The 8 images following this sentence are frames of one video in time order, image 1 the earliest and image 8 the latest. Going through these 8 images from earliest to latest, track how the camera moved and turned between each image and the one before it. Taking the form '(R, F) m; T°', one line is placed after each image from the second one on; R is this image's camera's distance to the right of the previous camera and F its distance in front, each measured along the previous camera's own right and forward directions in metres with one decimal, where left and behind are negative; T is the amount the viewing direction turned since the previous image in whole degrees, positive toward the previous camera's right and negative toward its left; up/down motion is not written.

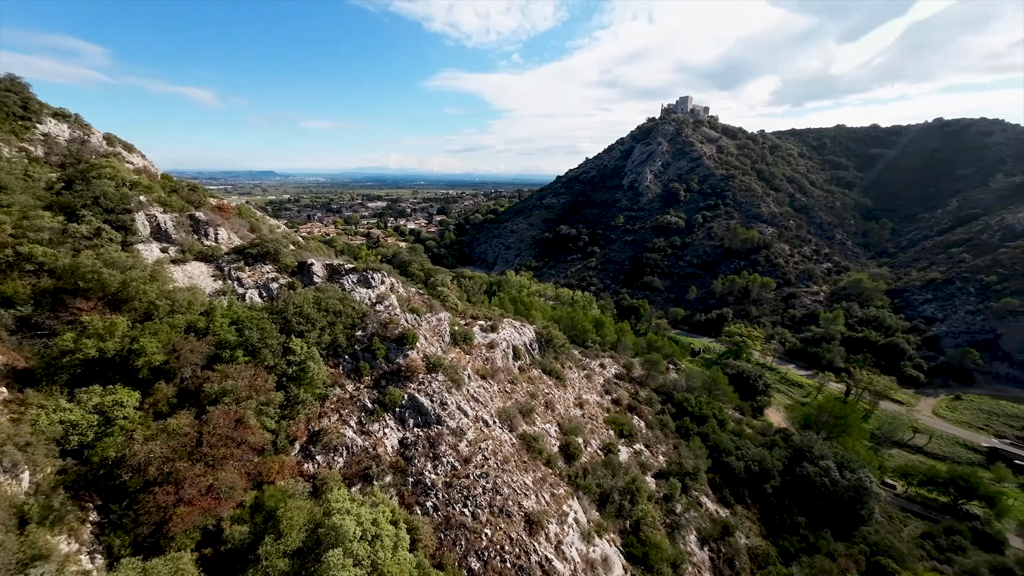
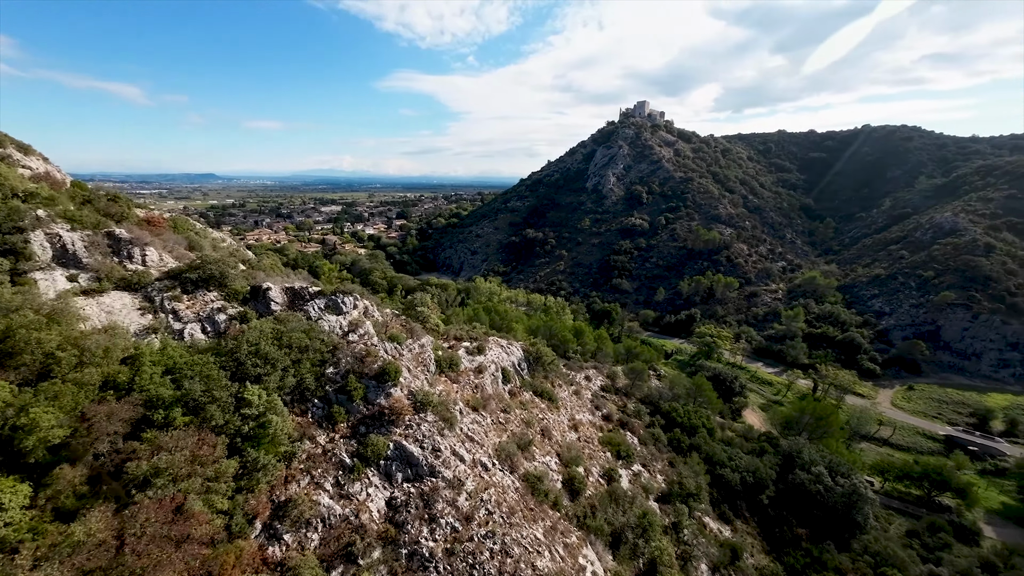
(-1.3, +2.1) m; +6°
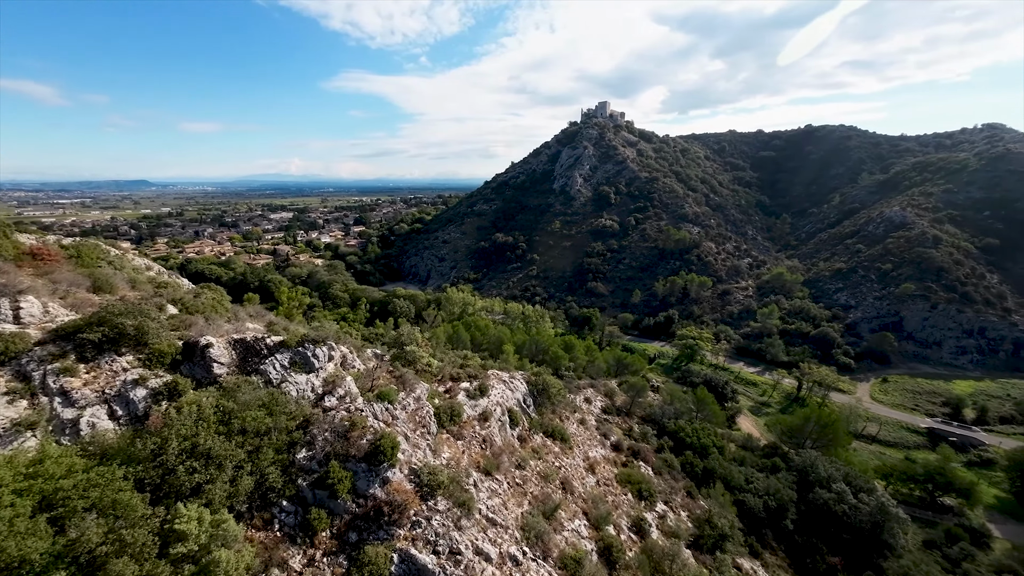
(-1.8, +3.2) m; +5°
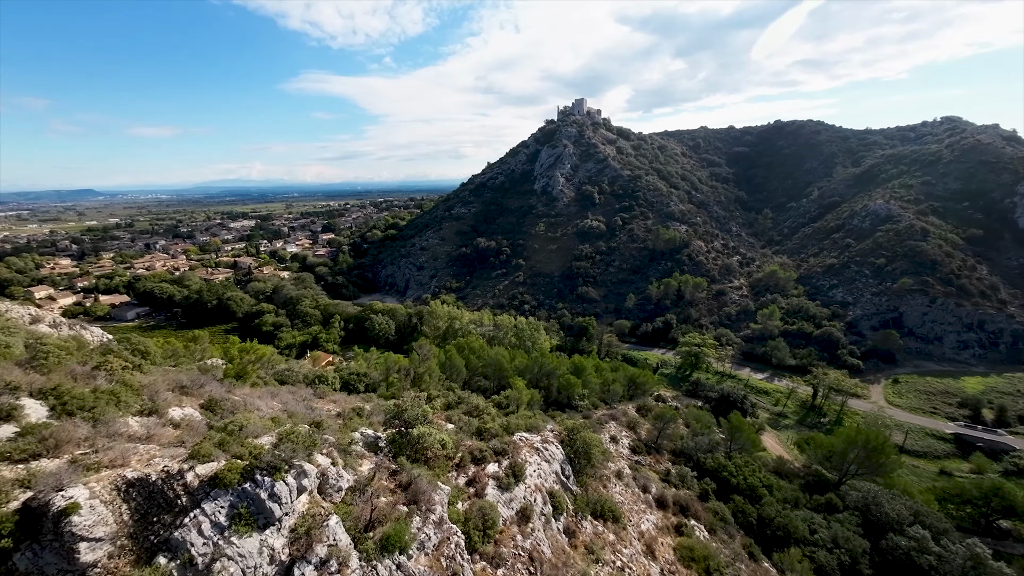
(-2.0, +4.6) m; +4°
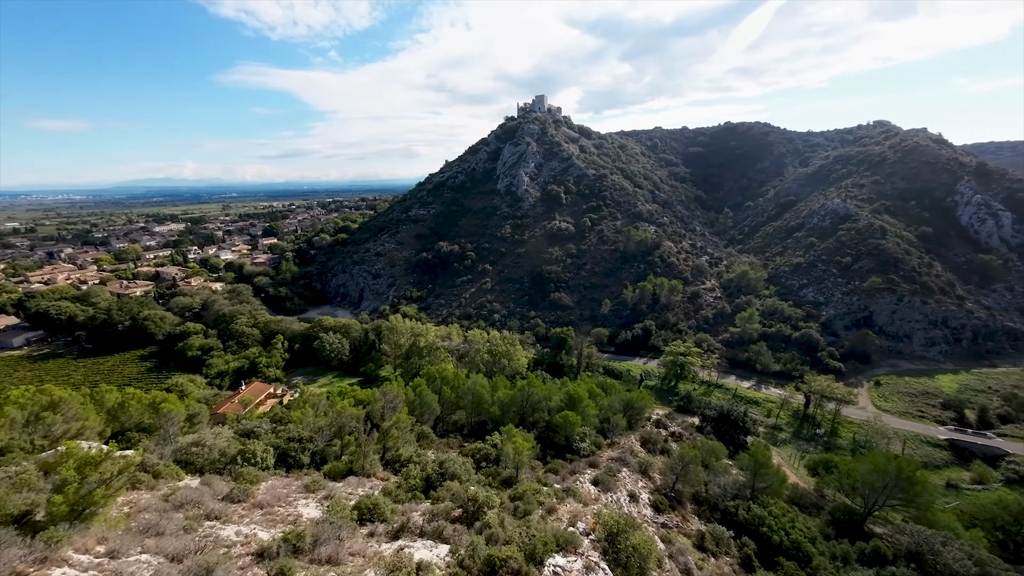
(-1.6, +5.3) m; +6°
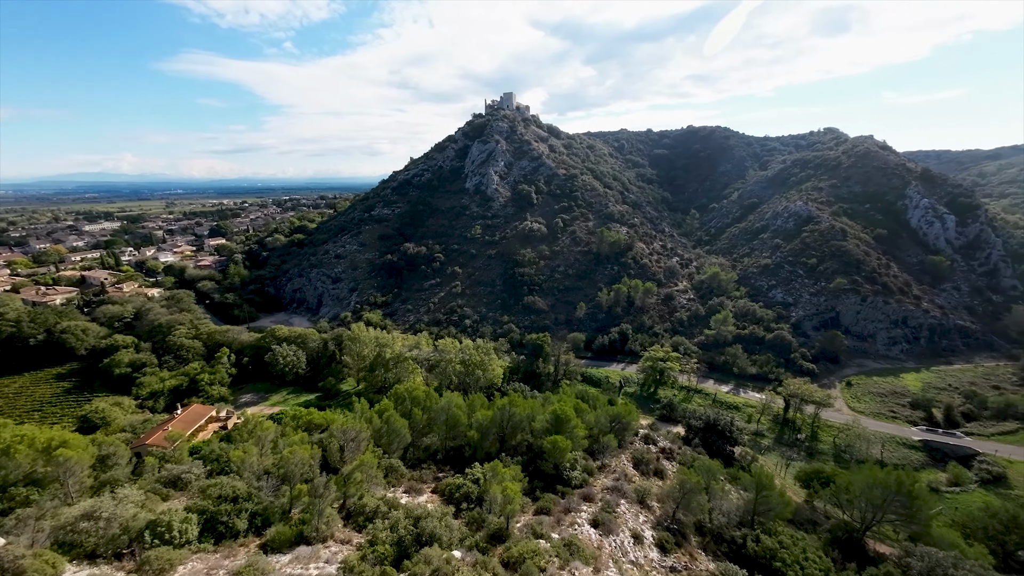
(-0.8, +2.9) m; +5°
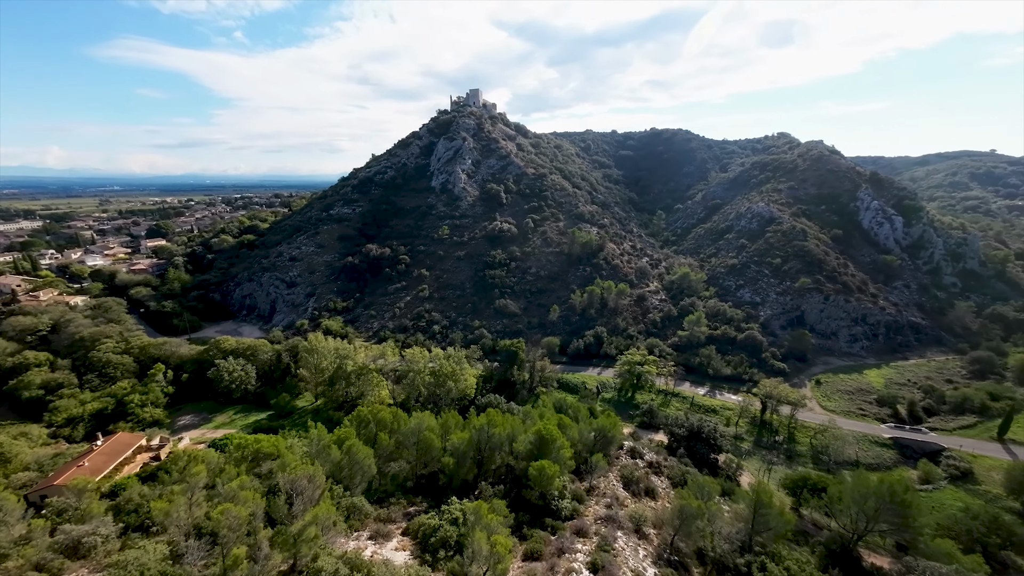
(-0.6, +2.5) m; +5°
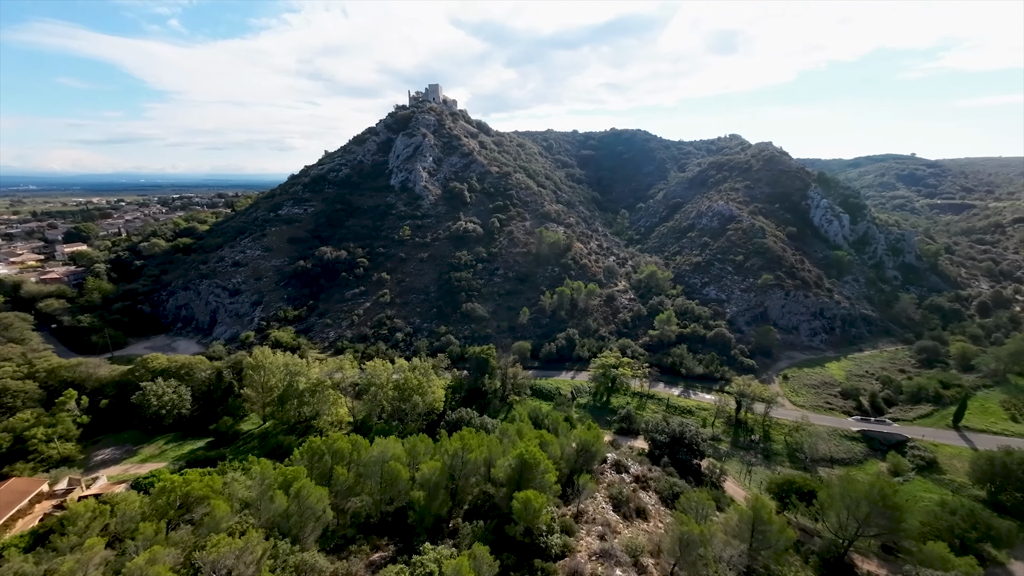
(-0.6, +2.5) m; +5°
